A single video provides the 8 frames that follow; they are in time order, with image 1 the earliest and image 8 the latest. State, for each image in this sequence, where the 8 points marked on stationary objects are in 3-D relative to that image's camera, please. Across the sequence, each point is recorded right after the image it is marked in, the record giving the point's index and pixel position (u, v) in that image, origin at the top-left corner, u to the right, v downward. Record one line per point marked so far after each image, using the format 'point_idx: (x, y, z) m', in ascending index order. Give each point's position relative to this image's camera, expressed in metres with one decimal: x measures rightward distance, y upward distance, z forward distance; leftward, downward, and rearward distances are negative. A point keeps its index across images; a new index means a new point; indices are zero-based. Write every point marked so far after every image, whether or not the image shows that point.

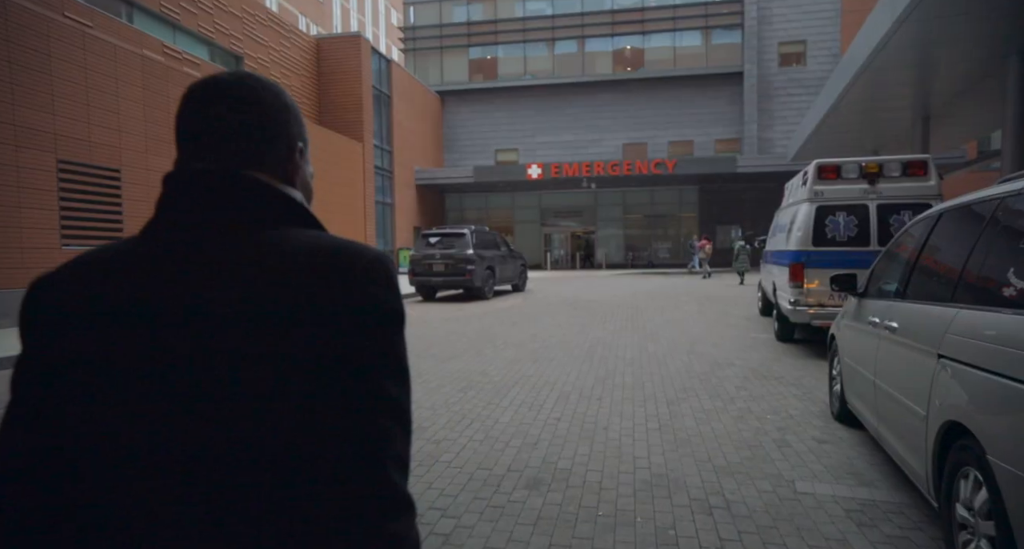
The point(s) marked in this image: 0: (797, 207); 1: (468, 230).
0: (+4.8, +1.2, +9.9) m
1: (-1.5, +1.5, +19.6) m
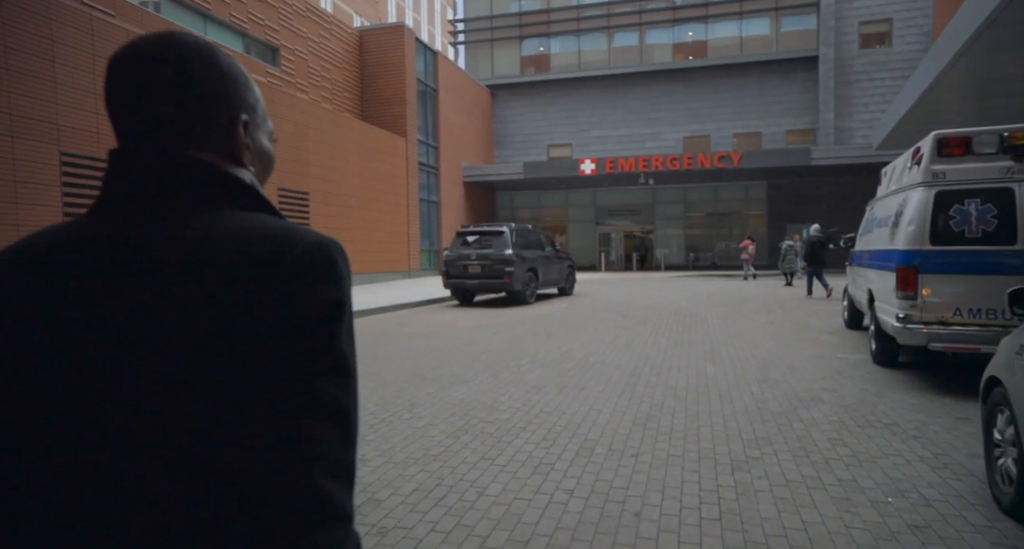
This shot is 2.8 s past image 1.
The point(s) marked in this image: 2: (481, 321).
0: (+5.2, +1.1, +7.7) m
1: (-0.1, +1.4, +18.0) m
2: (-0.7, -1.1, +13.9) m
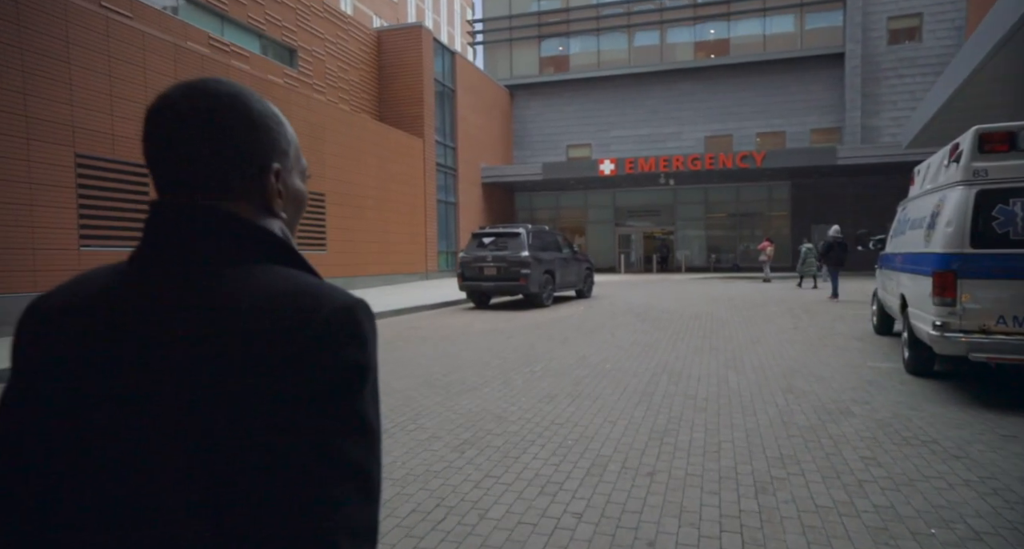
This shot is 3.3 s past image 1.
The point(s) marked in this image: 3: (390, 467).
0: (+5.3, +1.0, +7.2) m
1: (+0.4, +1.4, +17.7) m
2: (-0.4, -1.2, +13.6) m
3: (-1.0, -1.5, +4.6) m
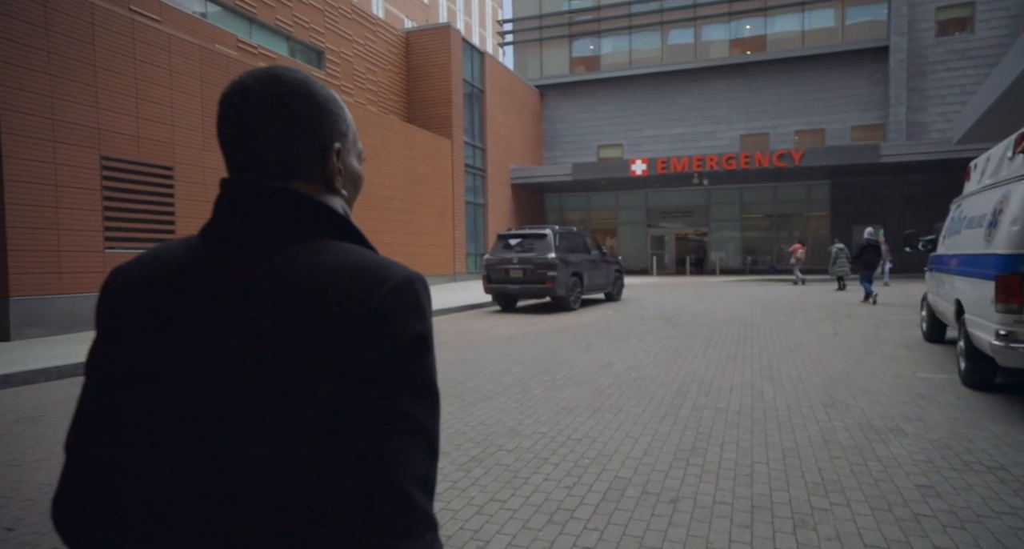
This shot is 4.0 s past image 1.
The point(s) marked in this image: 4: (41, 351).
0: (+5.5, +1.0, +6.6) m
1: (+1.2, +1.3, +17.2) m
2: (+0.2, -1.2, +13.2) m
3: (-0.9, -1.5, +4.3) m
4: (-7.7, -1.3, +9.6) m
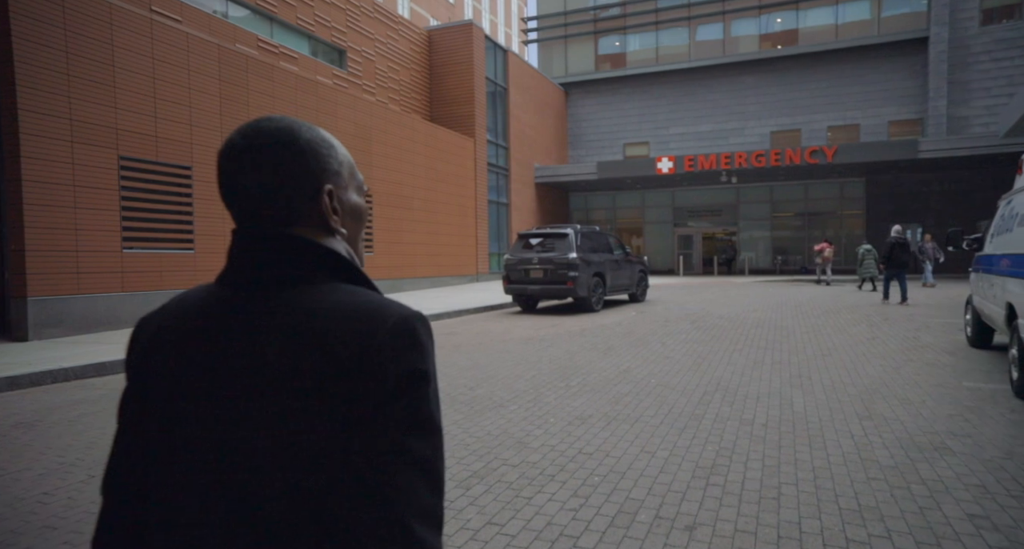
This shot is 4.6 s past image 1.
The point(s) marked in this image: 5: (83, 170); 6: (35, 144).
0: (+5.6, +0.9, +6.0) m
1: (+1.8, +1.3, +16.8) m
2: (+0.6, -1.2, +12.9) m
3: (-0.9, -1.6, +4.0) m
4: (-7.5, -1.3, +9.6) m
5: (-8.2, +2.0, +11.1) m
6: (-8.5, +2.3, +10.4) m
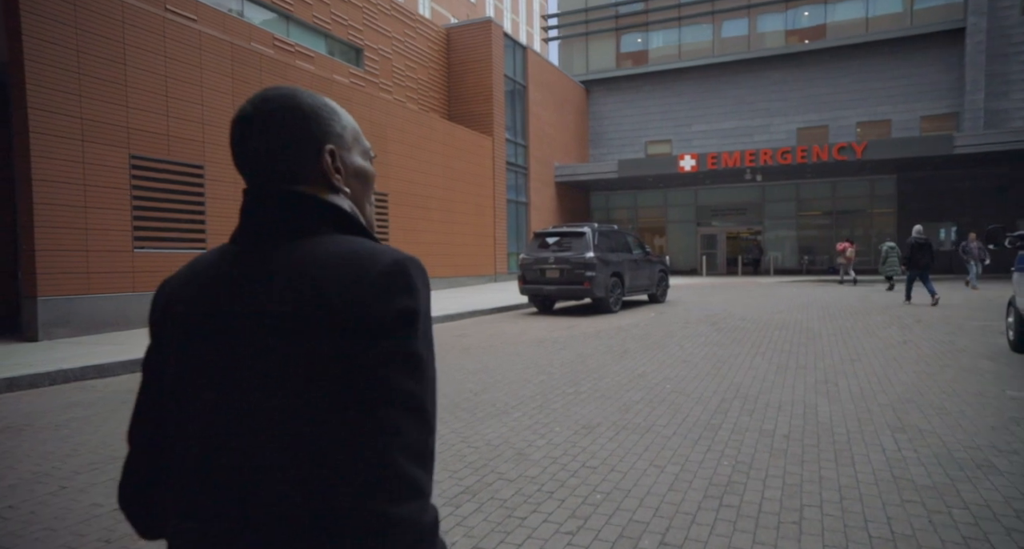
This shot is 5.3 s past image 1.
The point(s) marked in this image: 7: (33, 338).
0: (+5.7, +0.9, +5.4) m
1: (+2.2, +1.3, +16.4) m
2: (+0.9, -1.2, +12.5) m
3: (-0.9, -1.6, +3.7) m
4: (-7.3, -1.3, +9.5) m
5: (-7.9, +2.0, +11.1) m
6: (-8.3, +2.3, +10.4) m
7: (-8.6, -1.1, +10.4) m
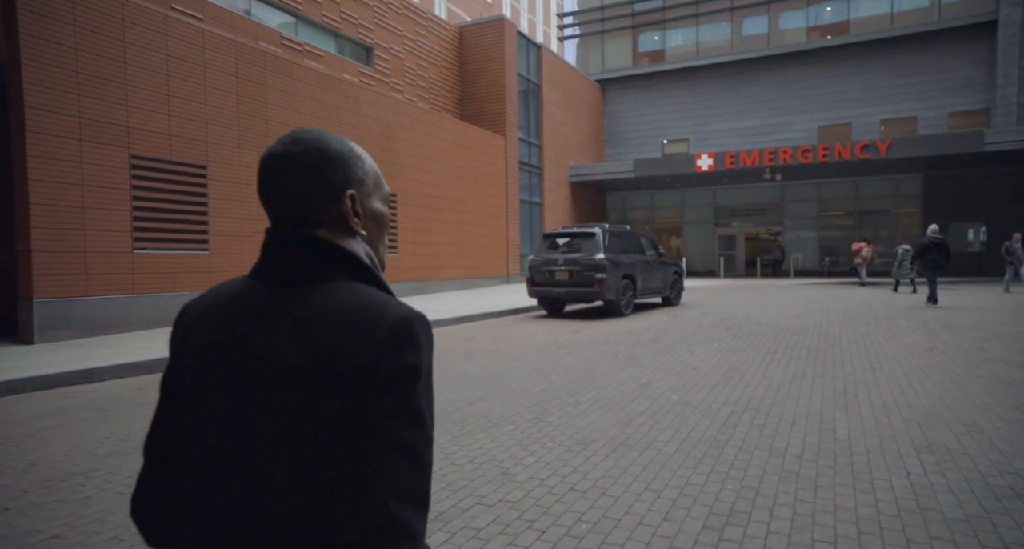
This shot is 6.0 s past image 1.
0: (+5.6, +0.9, +4.9) m
1: (+2.4, +1.2, +16.0) m
2: (+1.0, -1.3, +12.1) m
3: (-1.1, -1.6, +3.3) m
4: (-7.3, -1.3, +9.4) m
5: (-7.8, +2.0, +11.0) m
6: (-8.2, +2.3, +10.3) m
7: (-8.5, -1.2, +10.3) m
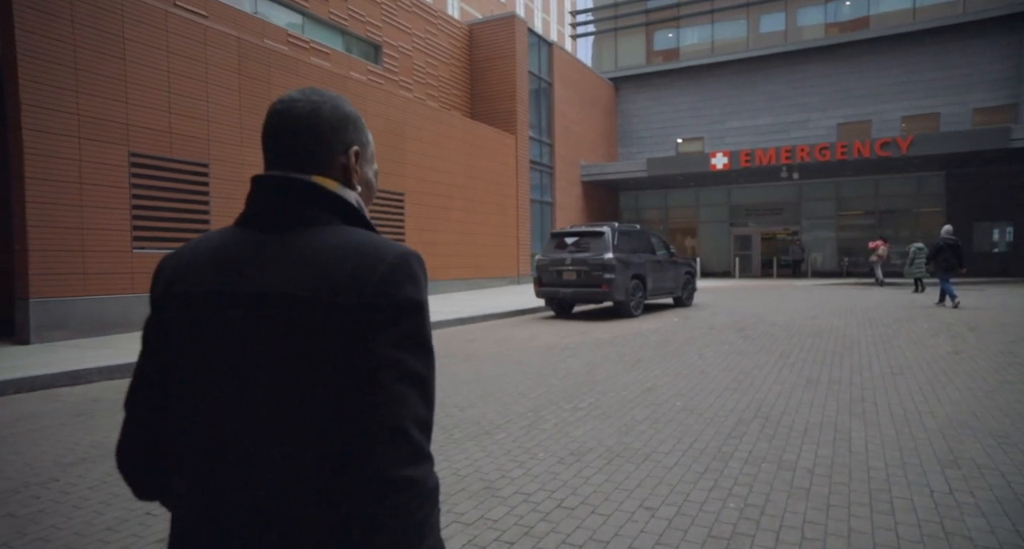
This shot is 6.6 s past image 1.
0: (+5.5, +0.9, +4.4) m
1: (+2.6, +1.2, +15.6) m
2: (+1.1, -1.3, +11.8) m
3: (-1.2, -1.6, +3.0) m
4: (-7.3, -1.3, +9.2) m
5: (-7.8, +2.0, +10.8) m
6: (-8.2, +2.3, +10.1) m
7: (-8.5, -1.1, +10.2) m
